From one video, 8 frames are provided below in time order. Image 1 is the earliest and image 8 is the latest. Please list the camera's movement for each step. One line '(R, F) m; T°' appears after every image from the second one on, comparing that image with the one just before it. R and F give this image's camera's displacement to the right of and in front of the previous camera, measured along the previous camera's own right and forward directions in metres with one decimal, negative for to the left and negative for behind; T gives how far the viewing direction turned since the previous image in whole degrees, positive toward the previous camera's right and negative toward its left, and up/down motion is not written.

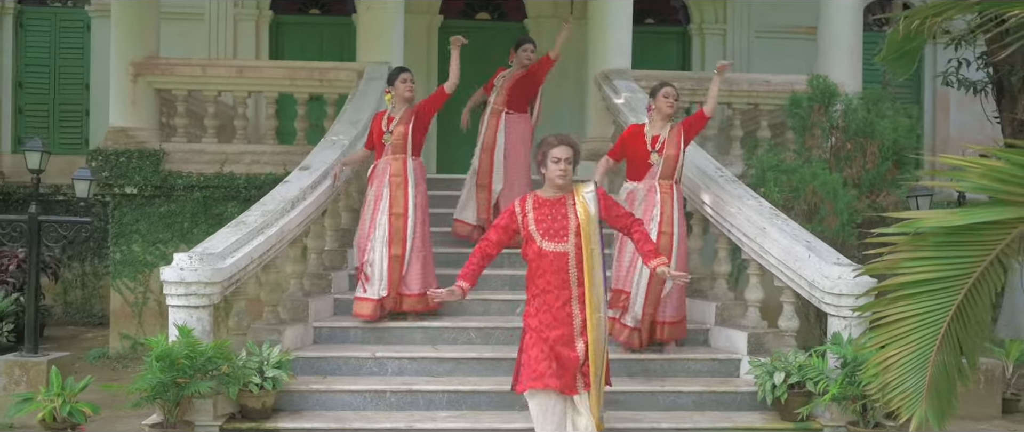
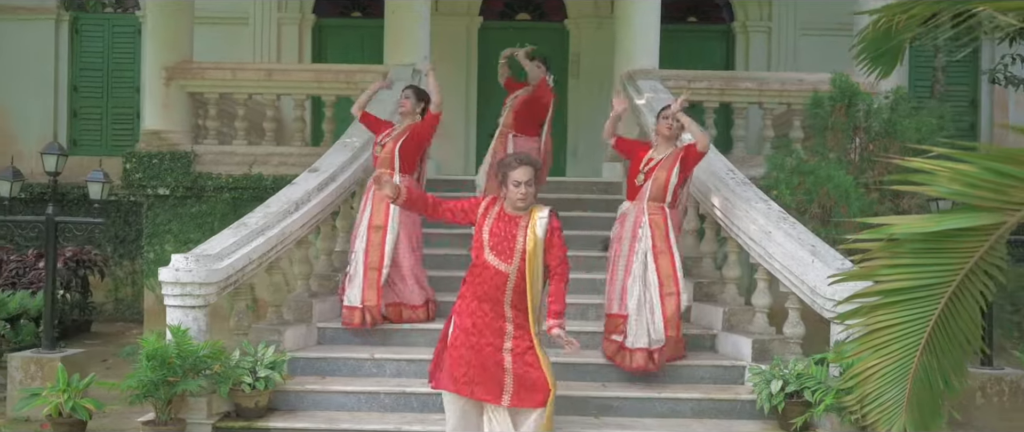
(+0.5, 0.0) m; -5°
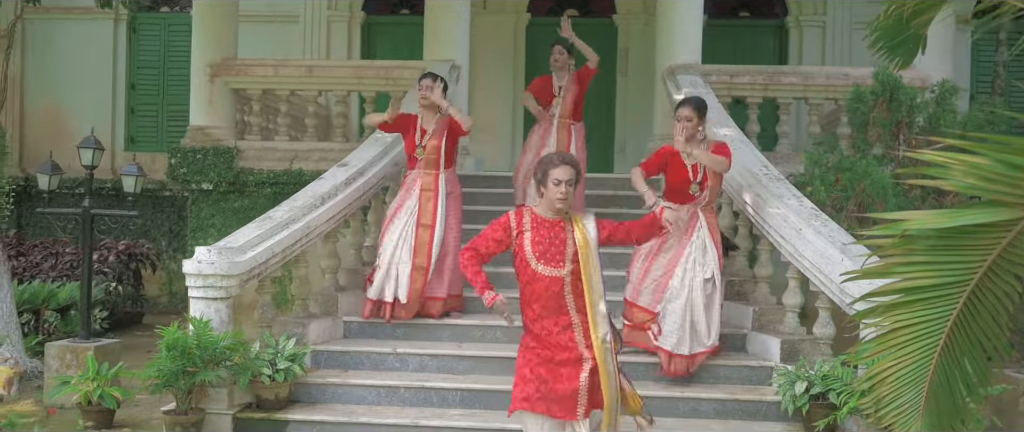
(+0.3, +0.1) m; -4°
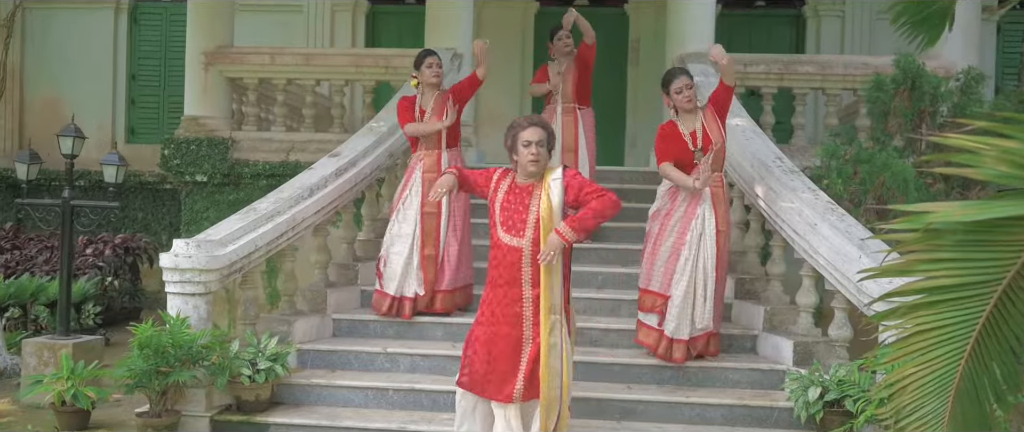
(+0.1, +0.3) m; -1°
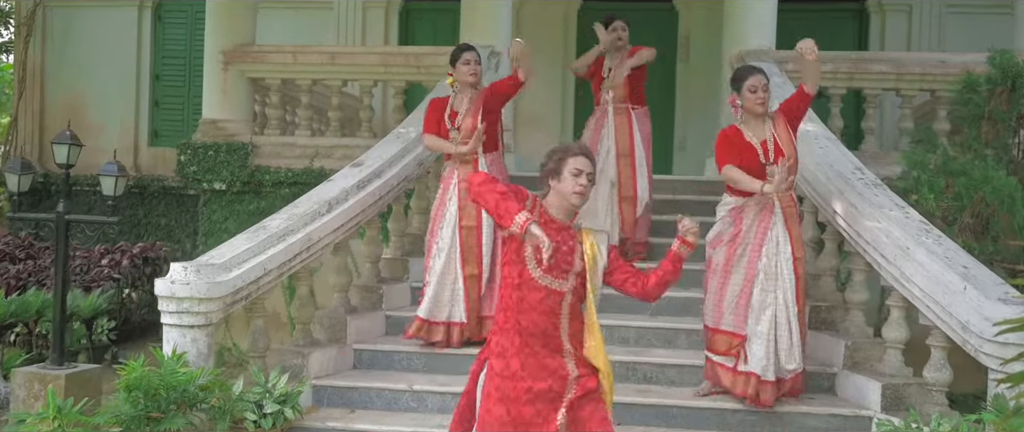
(0.0, +0.7) m; -2°
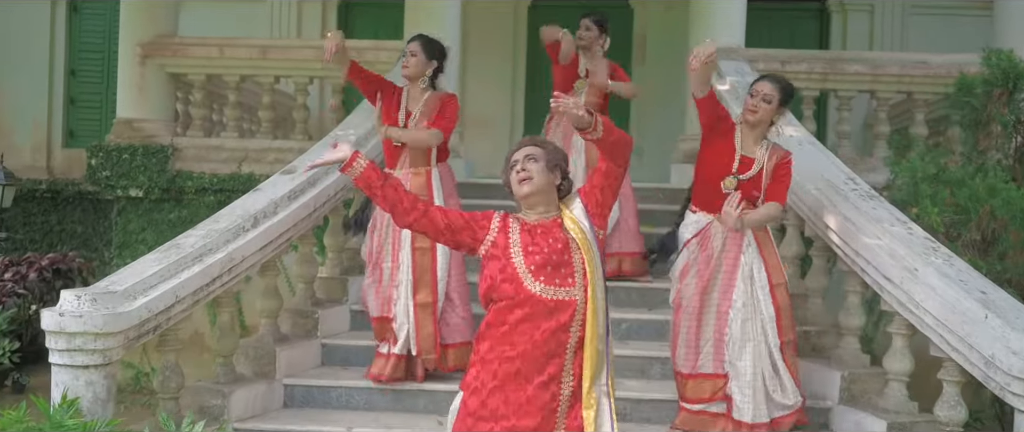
(-0.1, +0.6) m; +4°
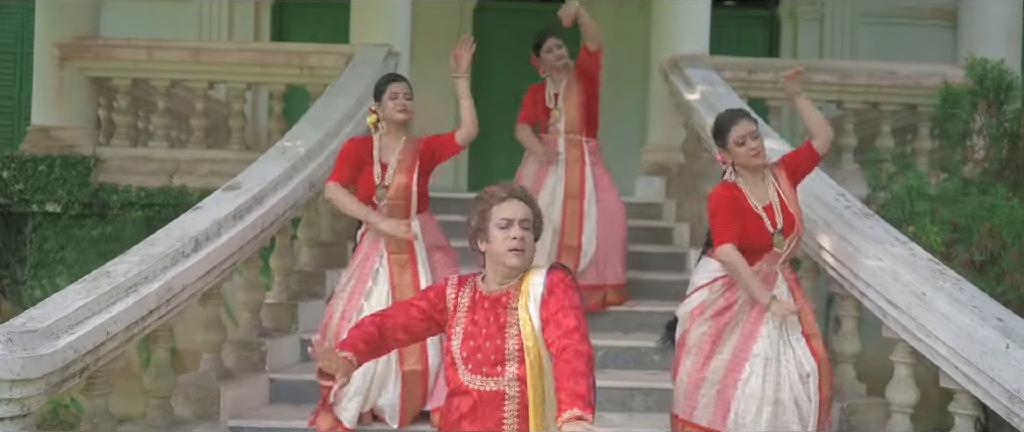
(-0.2, +0.4) m; +4°
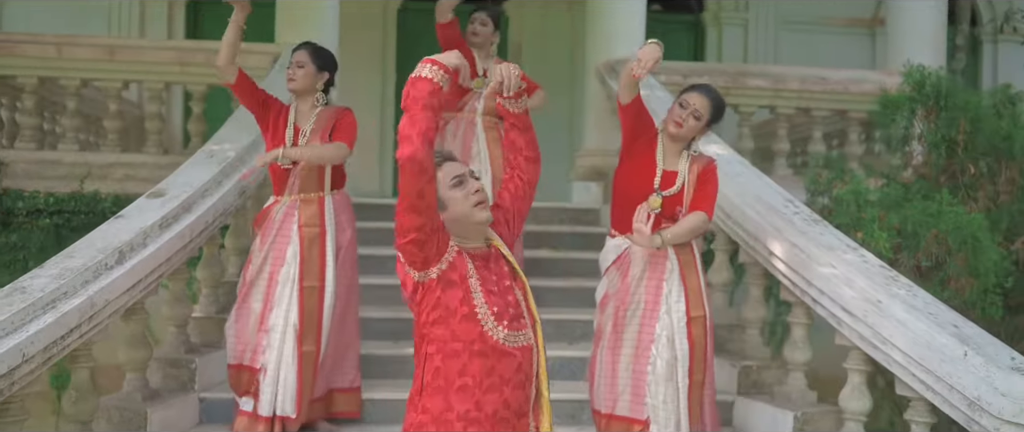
(-0.1, +0.2) m; +5°
